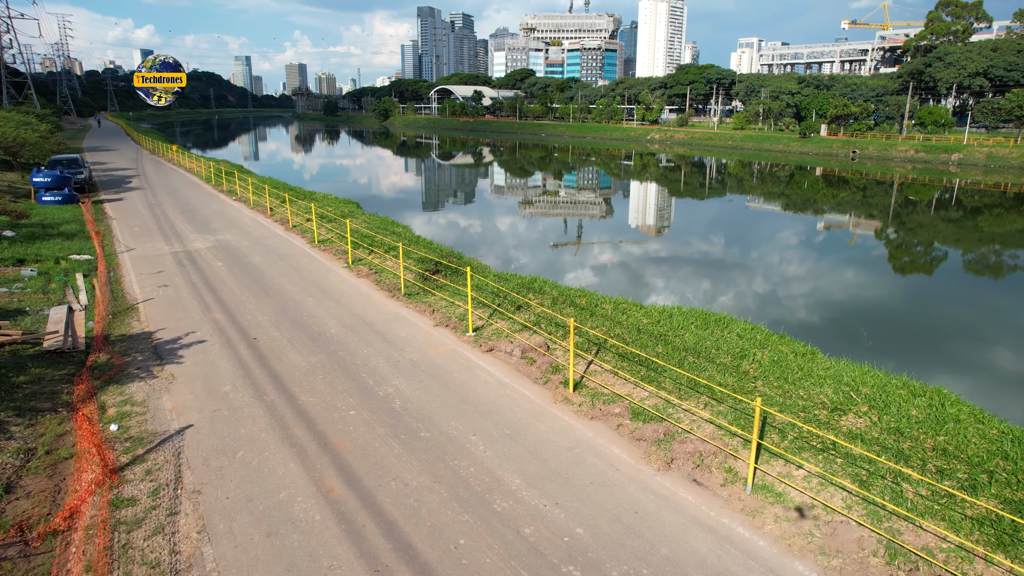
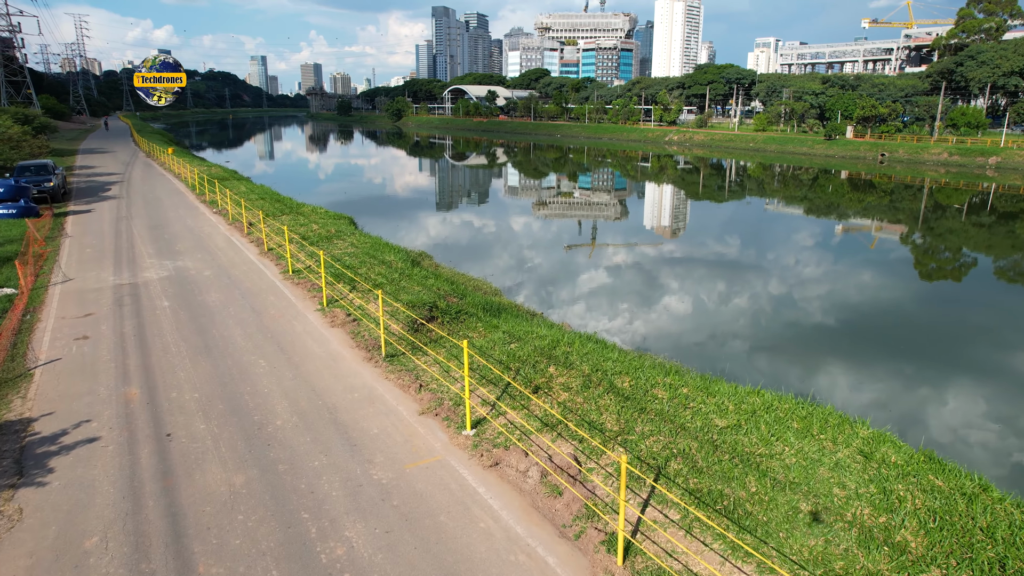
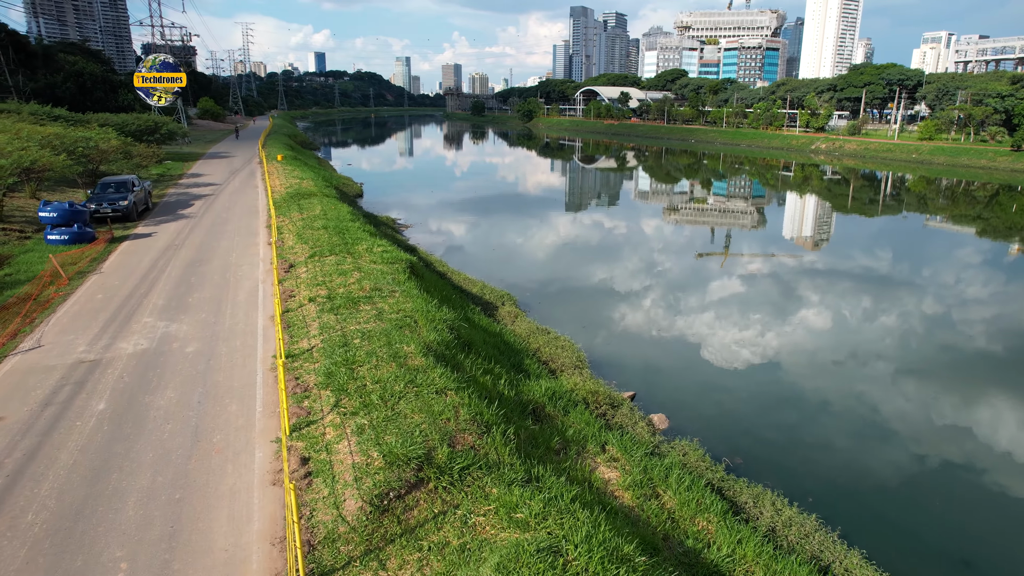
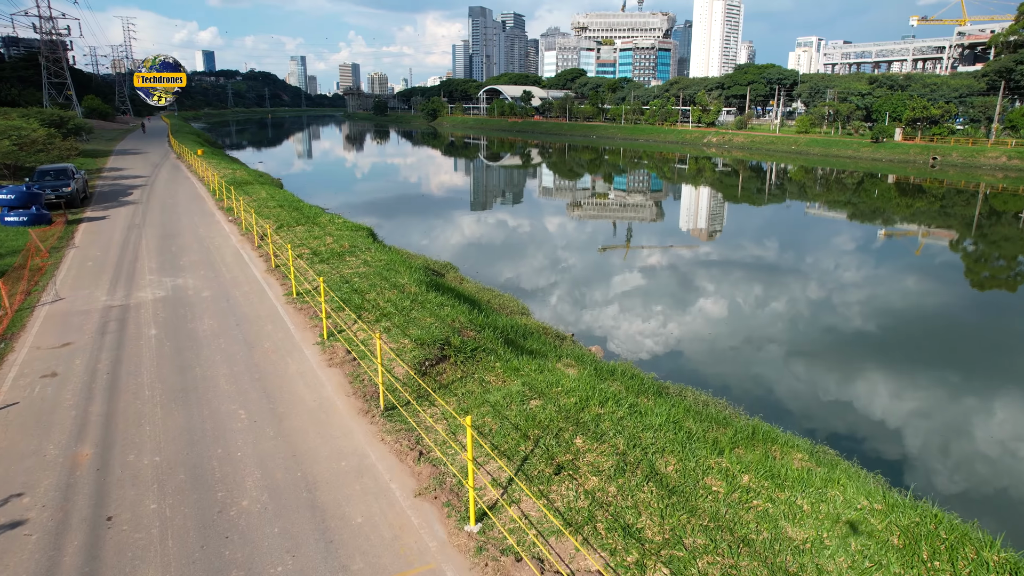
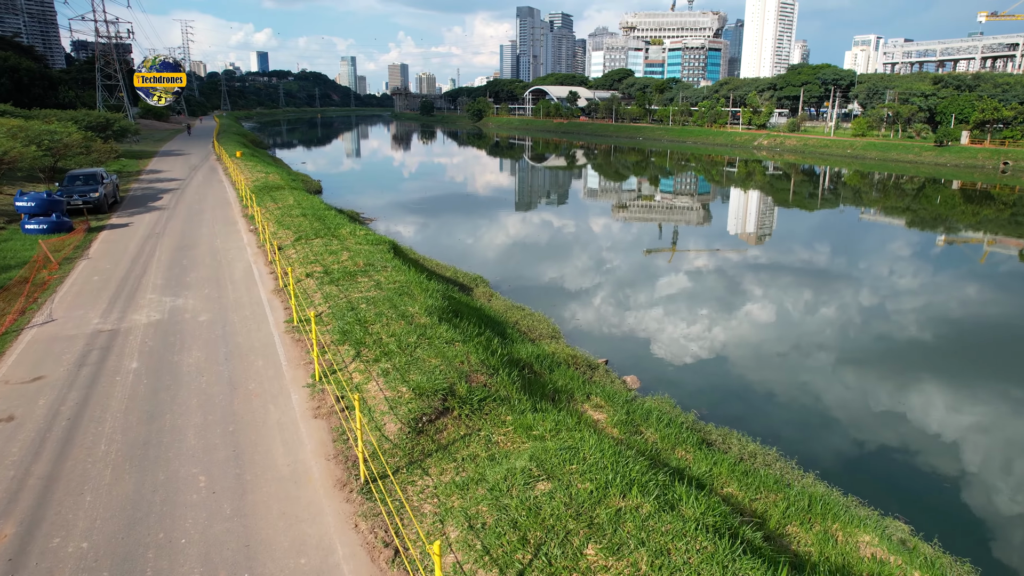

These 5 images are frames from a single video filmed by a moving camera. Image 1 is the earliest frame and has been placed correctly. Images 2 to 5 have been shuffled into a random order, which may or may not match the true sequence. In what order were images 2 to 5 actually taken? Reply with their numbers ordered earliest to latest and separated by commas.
2, 4, 5, 3
